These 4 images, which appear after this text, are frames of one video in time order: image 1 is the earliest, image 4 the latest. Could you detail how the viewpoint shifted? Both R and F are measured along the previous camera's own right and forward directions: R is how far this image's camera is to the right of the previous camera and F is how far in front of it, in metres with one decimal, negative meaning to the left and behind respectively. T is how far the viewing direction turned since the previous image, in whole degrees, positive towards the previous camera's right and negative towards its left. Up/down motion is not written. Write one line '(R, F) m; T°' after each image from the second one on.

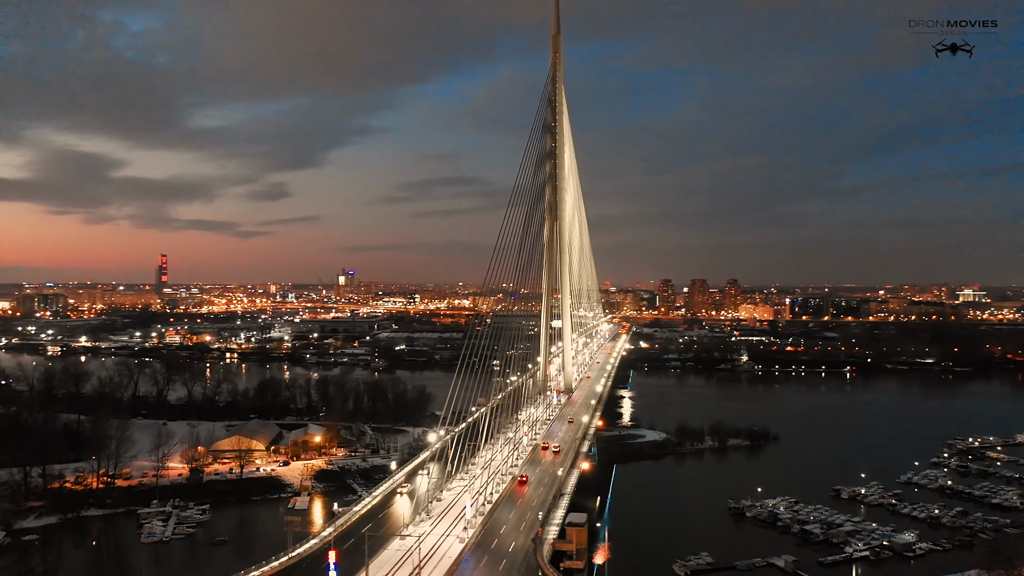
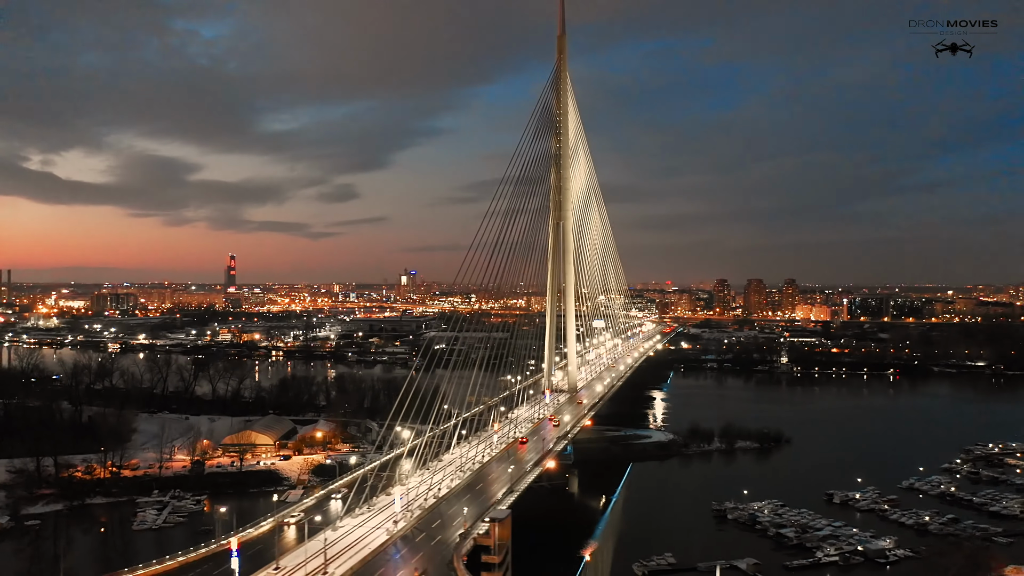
(+0.9, -0.1) m; -4°
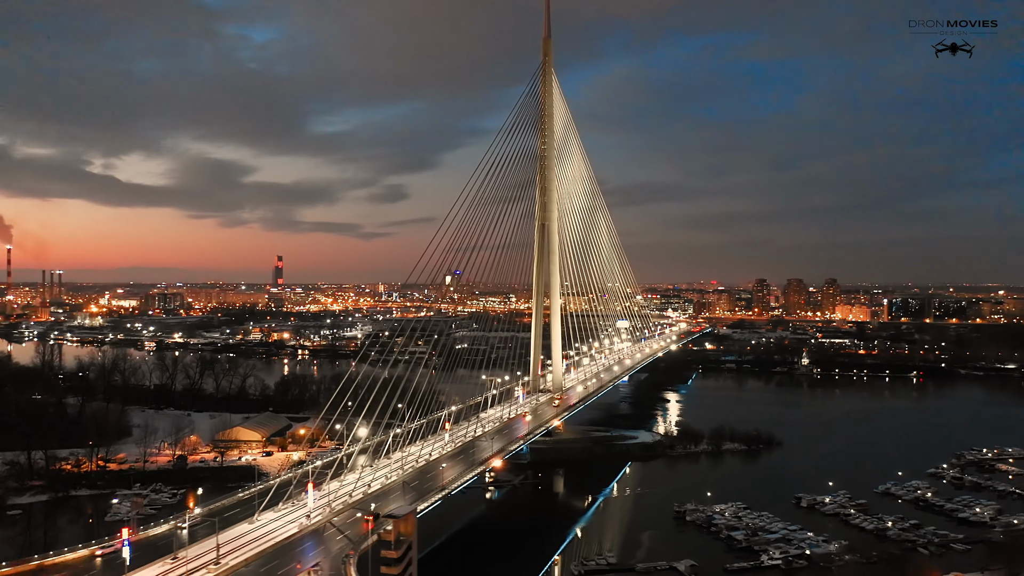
(+0.9, -0.1) m; -3°
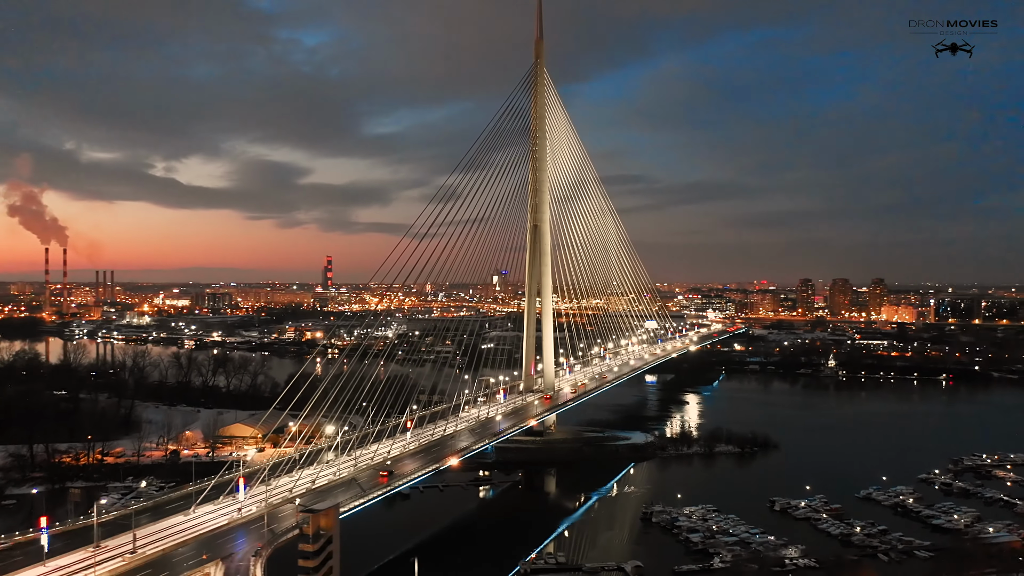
(+0.8, -0.1) m; -3°
